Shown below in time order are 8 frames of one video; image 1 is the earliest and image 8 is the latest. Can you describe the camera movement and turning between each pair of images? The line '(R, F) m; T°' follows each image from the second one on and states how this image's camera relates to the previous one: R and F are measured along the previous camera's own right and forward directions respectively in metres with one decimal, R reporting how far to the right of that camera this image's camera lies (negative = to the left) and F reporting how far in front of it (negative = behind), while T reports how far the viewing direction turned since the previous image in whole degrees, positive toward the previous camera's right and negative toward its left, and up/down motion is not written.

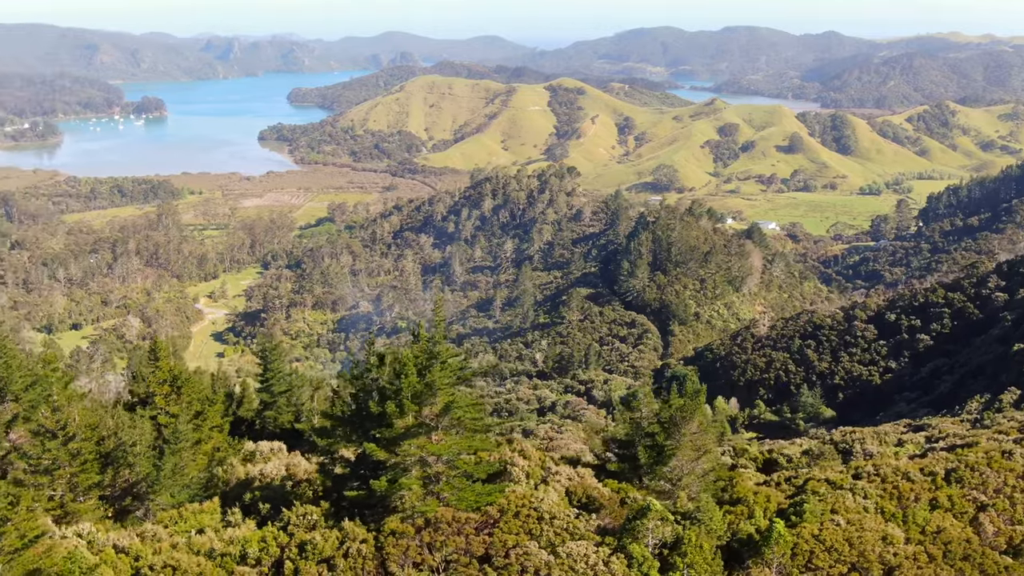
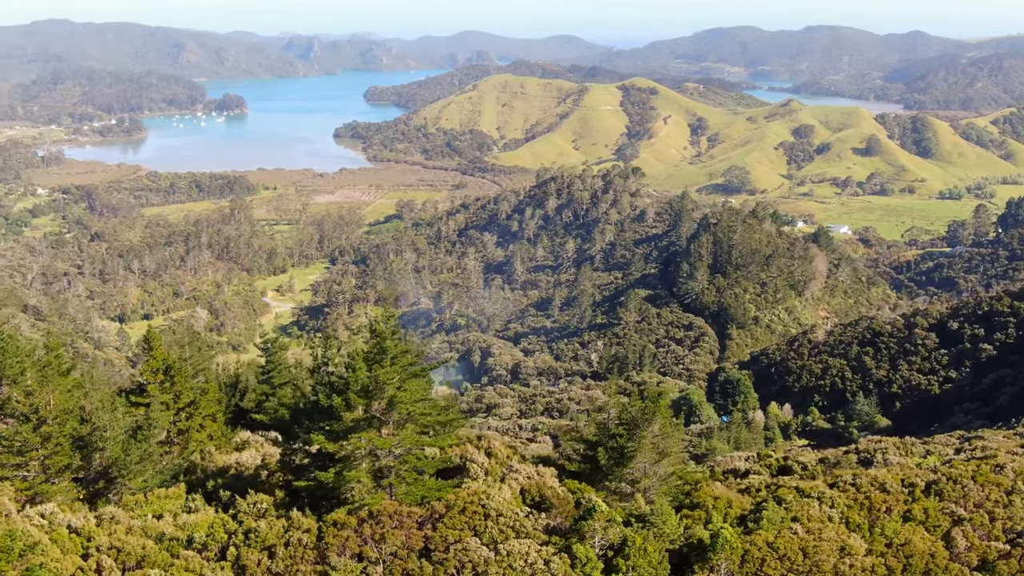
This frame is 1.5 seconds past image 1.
(+1.8, 0.0) m; -4°
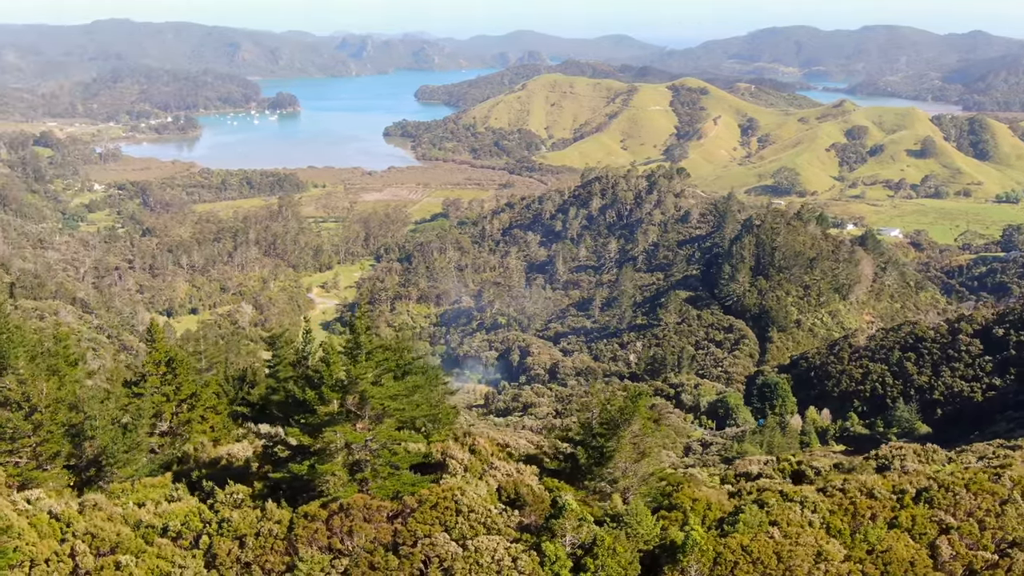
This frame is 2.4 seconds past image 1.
(+1.1, 0.0) m; -3°
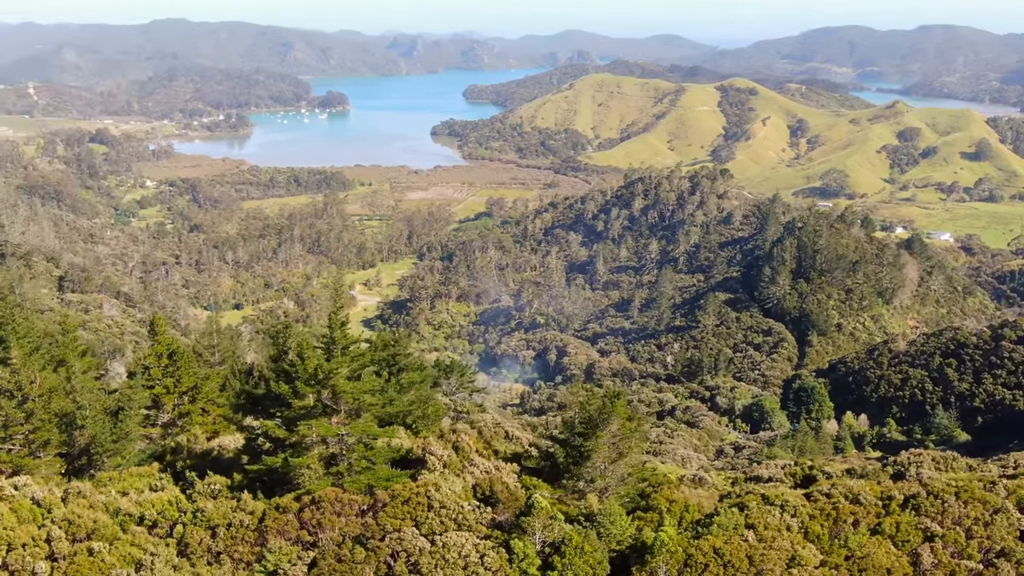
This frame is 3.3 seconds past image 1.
(+1.1, 0.0) m; -3°
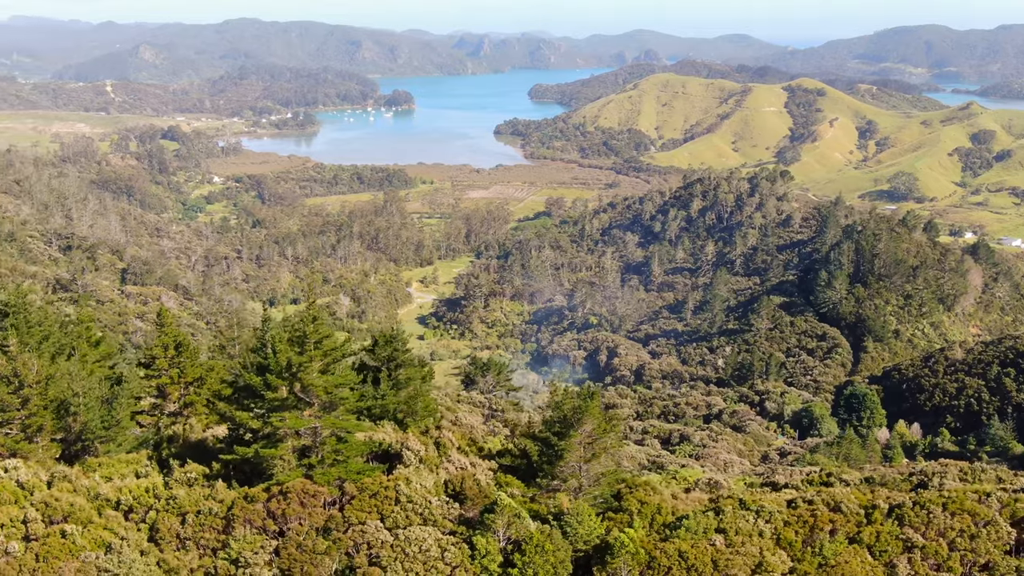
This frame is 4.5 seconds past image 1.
(+1.4, 0.0) m; -4°
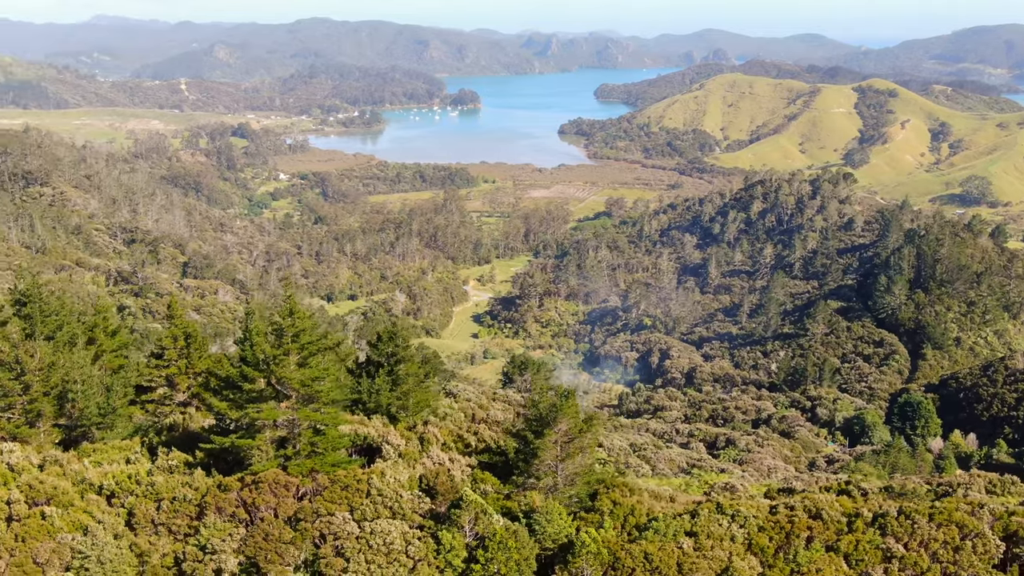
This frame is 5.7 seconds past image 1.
(+1.4, 0.0) m; -4°
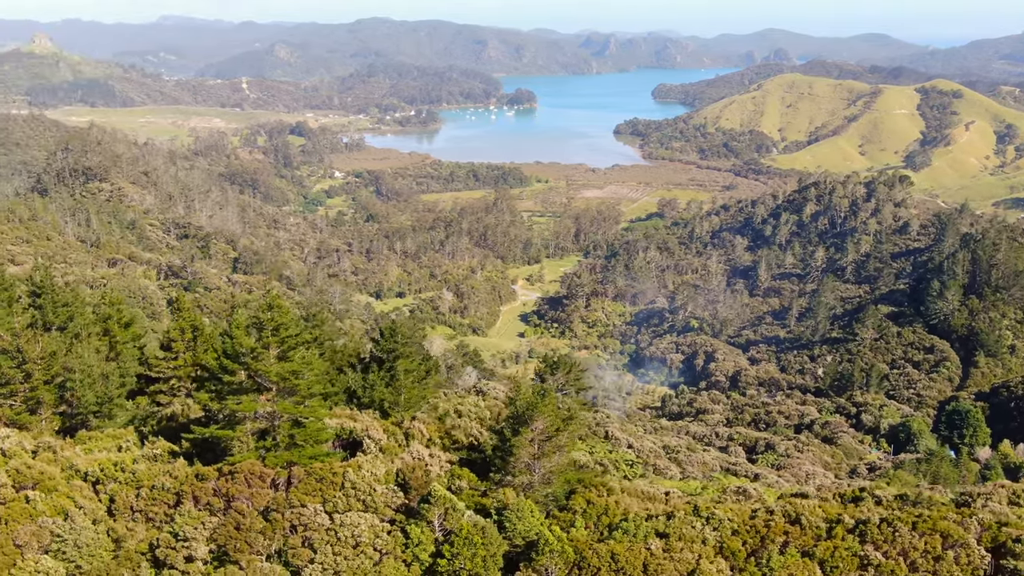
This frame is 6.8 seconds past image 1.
(+1.2, 0.0) m; -3°
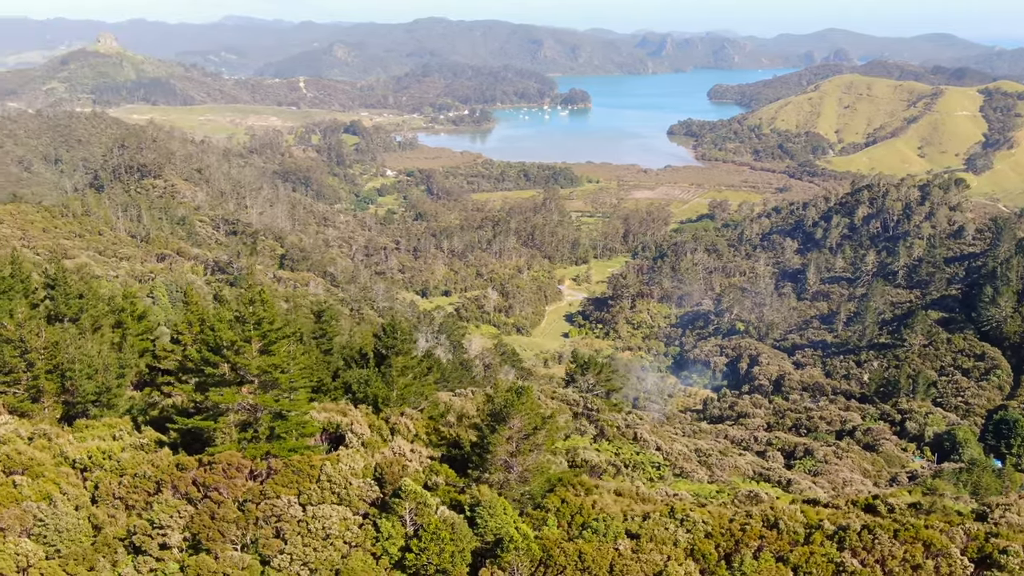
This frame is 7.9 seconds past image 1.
(+1.2, 0.0) m; -3°
